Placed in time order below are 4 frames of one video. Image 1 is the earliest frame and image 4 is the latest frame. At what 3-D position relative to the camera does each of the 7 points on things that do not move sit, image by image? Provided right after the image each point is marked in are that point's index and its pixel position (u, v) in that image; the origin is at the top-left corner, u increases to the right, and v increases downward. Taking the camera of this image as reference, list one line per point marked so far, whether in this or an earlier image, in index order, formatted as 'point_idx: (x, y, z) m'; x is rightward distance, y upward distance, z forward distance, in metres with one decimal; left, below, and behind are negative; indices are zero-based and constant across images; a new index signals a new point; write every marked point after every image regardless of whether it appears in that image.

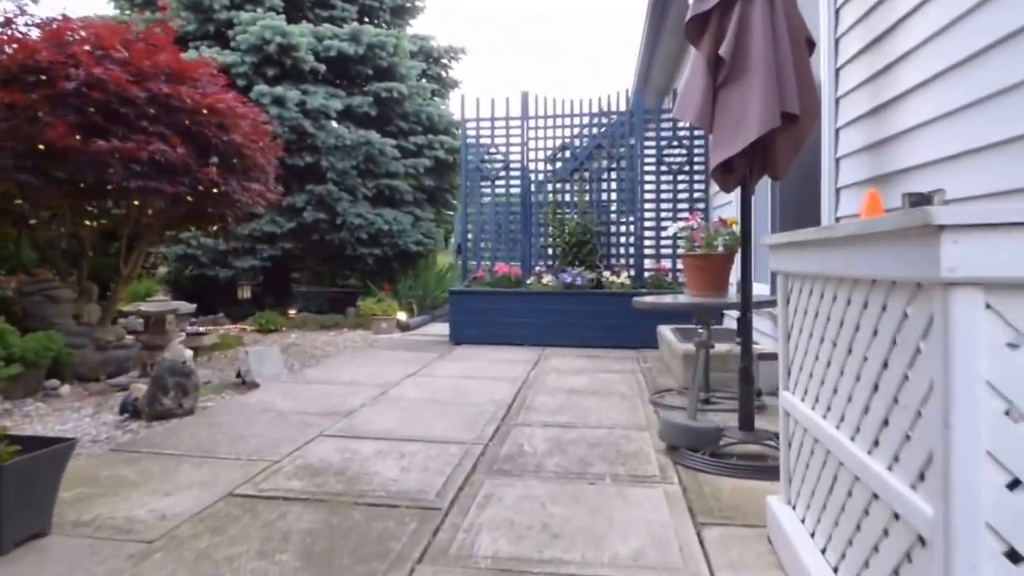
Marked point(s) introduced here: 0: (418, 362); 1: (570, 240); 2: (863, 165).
0: (-0.7, -0.6, +6.3) m
1: (+0.5, +0.4, +7.5) m
2: (+1.5, +0.5, +3.6) m
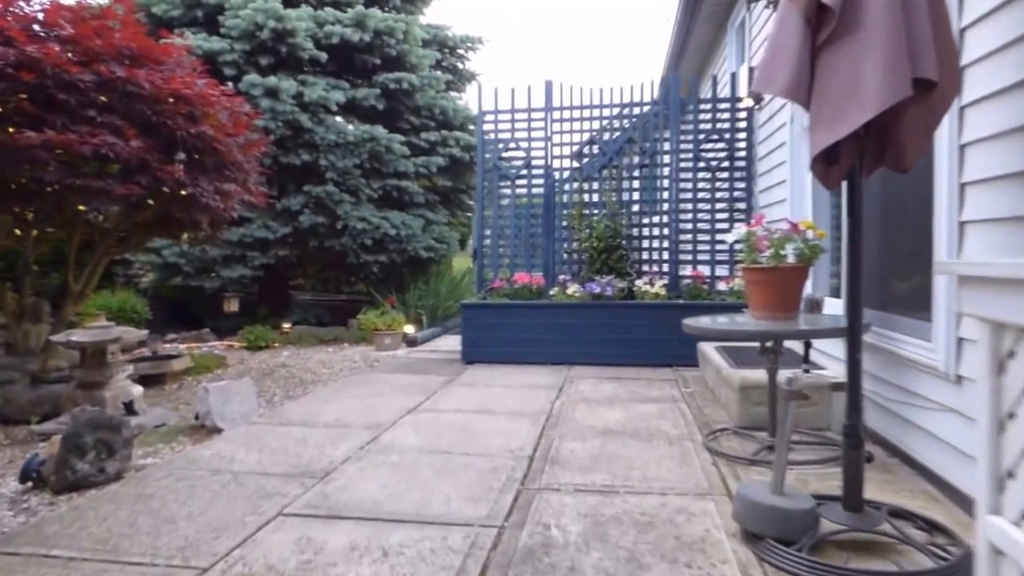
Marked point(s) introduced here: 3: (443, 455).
0: (-0.6, -0.7, +5.4) m
1: (+0.7, +0.3, +6.5) m
2: (+1.5, +0.4, +2.6) m
3: (-0.3, -0.7, +3.6) m
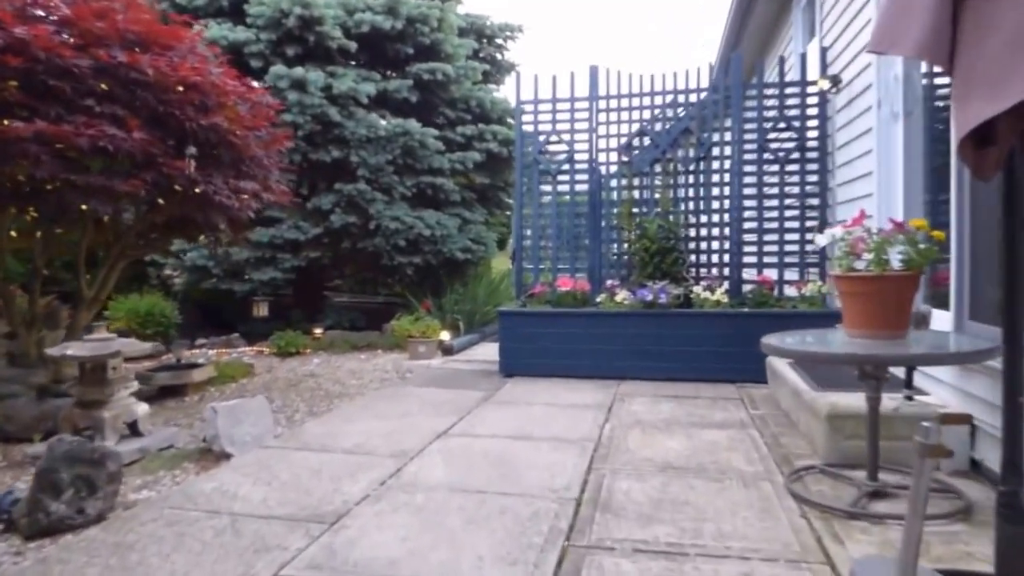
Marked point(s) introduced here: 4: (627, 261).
0: (-0.3, -0.7, +4.9) m
1: (+1.0, +0.3, +5.9) m
2: (+1.7, +0.4, +2.0) m
3: (-0.1, -0.8, +3.1) m
4: (+0.9, +0.2, +6.2) m
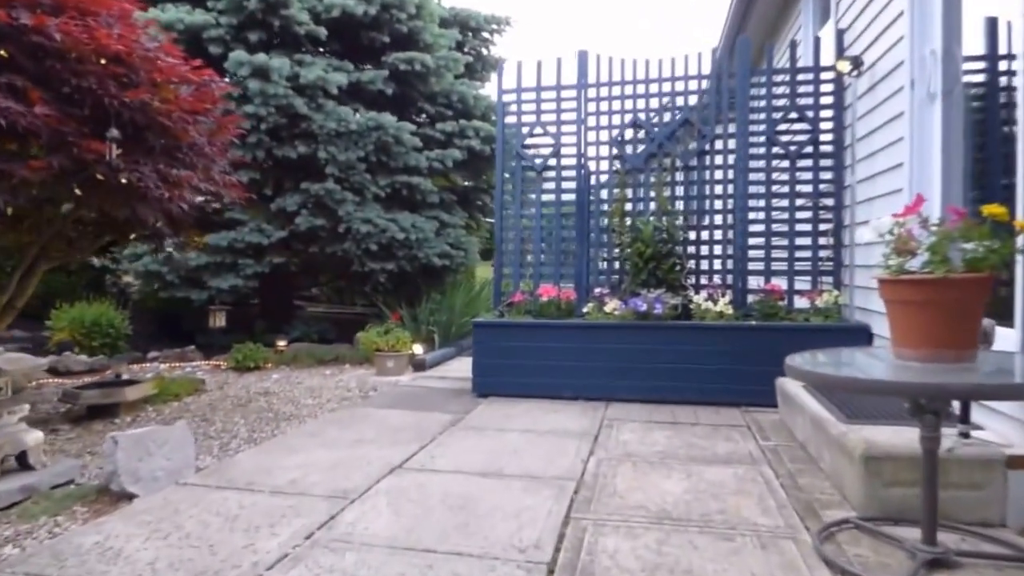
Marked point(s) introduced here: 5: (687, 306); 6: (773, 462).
0: (-0.5, -0.7, +4.2) m
1: (+0.8, +0.2, +5.3) m
2: (+1.6, +0.4, +1.4) m
3: (-0.3, -0.8, +2.4) m
4: (+0.7, +0.1, +5.6) m
5: (+1.1, -0.1, +5.1) m
6: (+1.1, -0.7, +3.5) m
